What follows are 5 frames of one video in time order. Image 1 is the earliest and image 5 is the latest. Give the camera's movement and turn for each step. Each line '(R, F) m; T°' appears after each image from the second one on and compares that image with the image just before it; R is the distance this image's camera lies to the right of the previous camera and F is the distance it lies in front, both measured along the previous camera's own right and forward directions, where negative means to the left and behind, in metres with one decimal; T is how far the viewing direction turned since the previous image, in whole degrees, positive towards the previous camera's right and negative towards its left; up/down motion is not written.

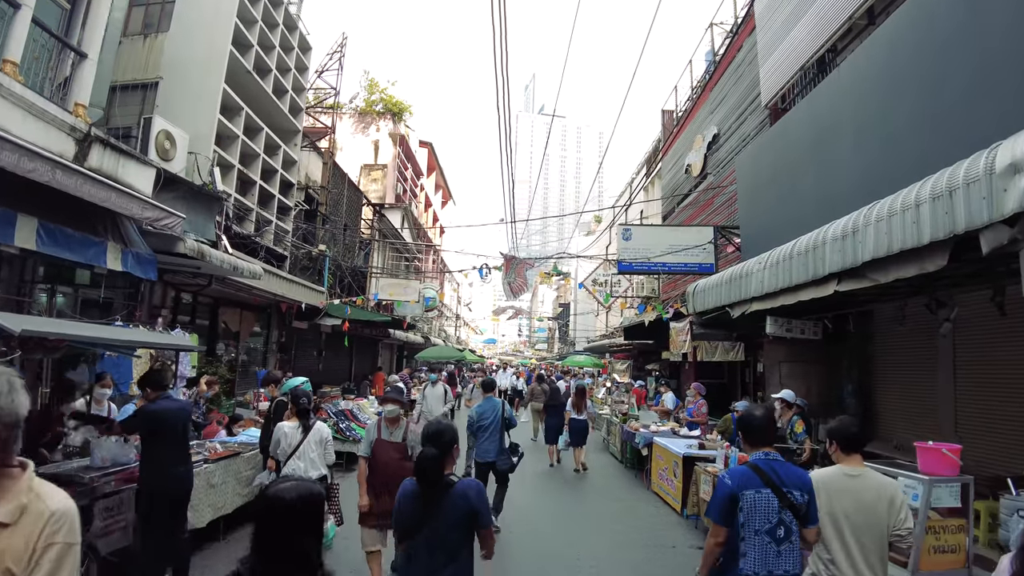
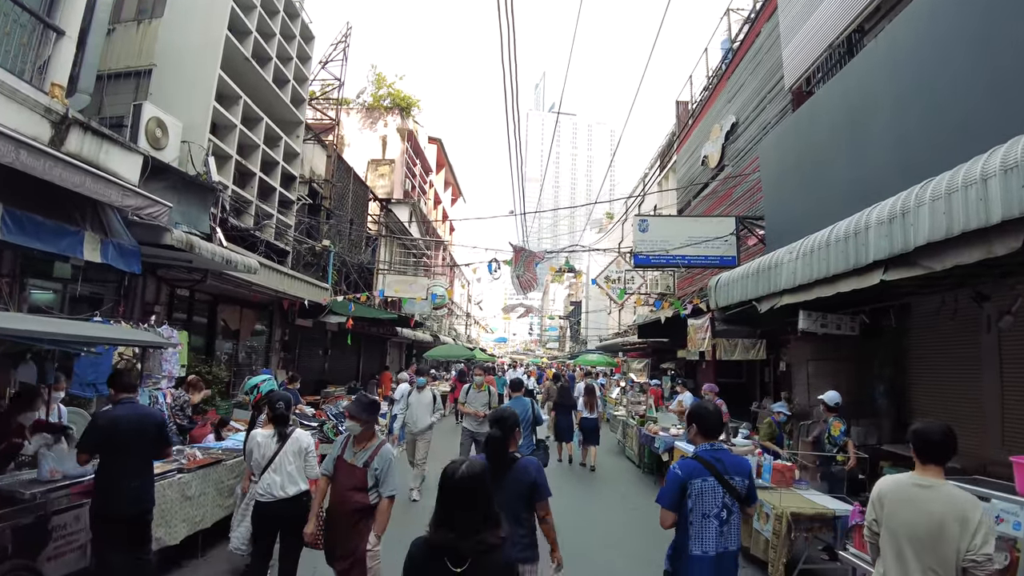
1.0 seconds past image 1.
(0.0, +0.5) m; -1°
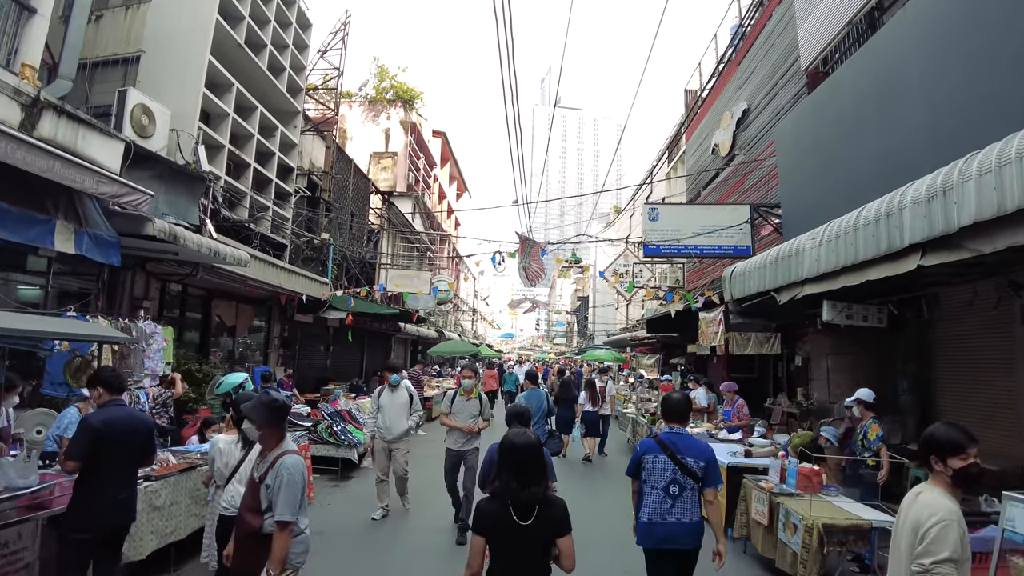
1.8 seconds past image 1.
(+0.1, +0.4) m; -1°
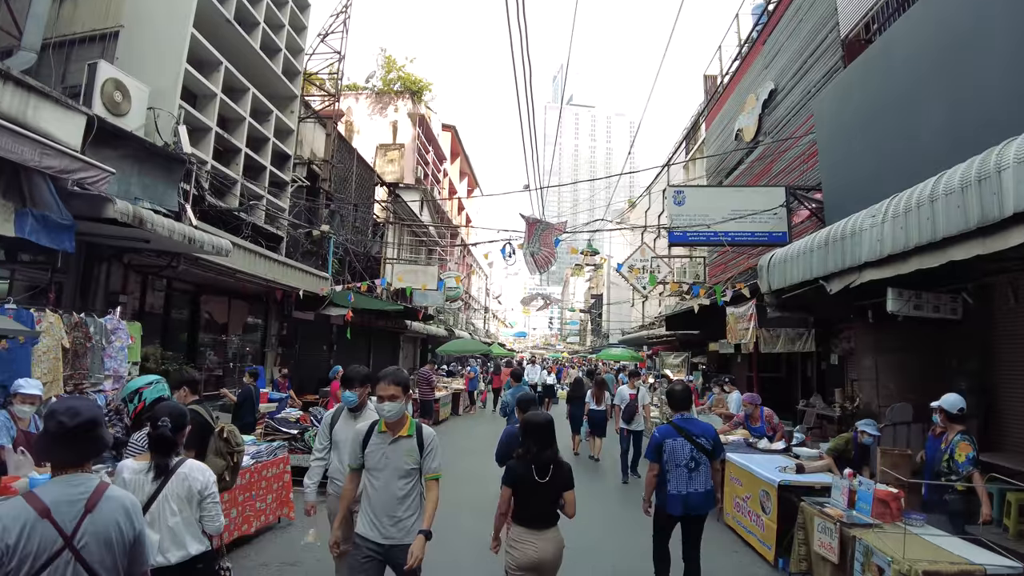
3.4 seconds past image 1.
(0.0, +0.8) m; -1°
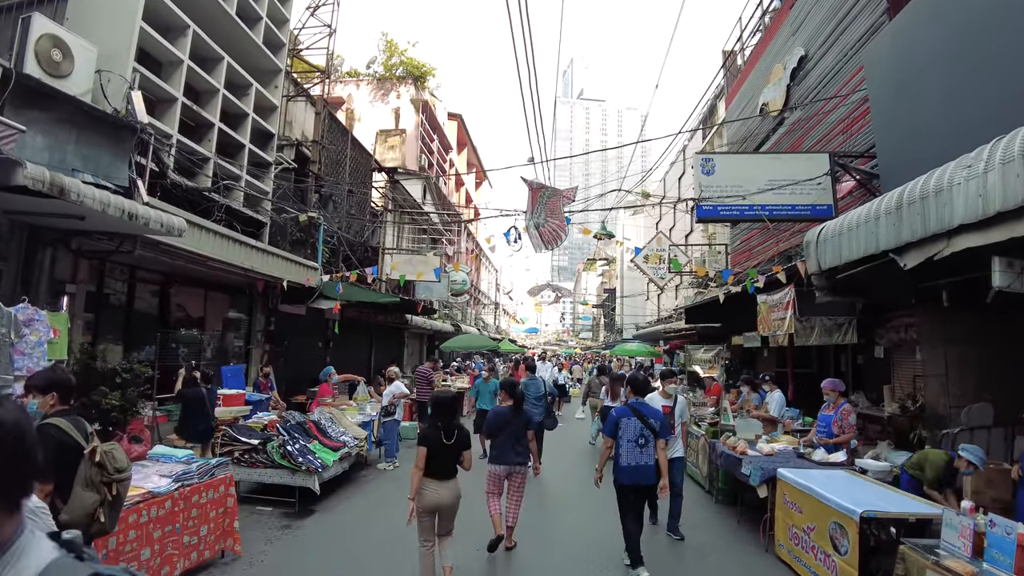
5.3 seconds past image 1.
(+0.1, +1.1) m; -1°
